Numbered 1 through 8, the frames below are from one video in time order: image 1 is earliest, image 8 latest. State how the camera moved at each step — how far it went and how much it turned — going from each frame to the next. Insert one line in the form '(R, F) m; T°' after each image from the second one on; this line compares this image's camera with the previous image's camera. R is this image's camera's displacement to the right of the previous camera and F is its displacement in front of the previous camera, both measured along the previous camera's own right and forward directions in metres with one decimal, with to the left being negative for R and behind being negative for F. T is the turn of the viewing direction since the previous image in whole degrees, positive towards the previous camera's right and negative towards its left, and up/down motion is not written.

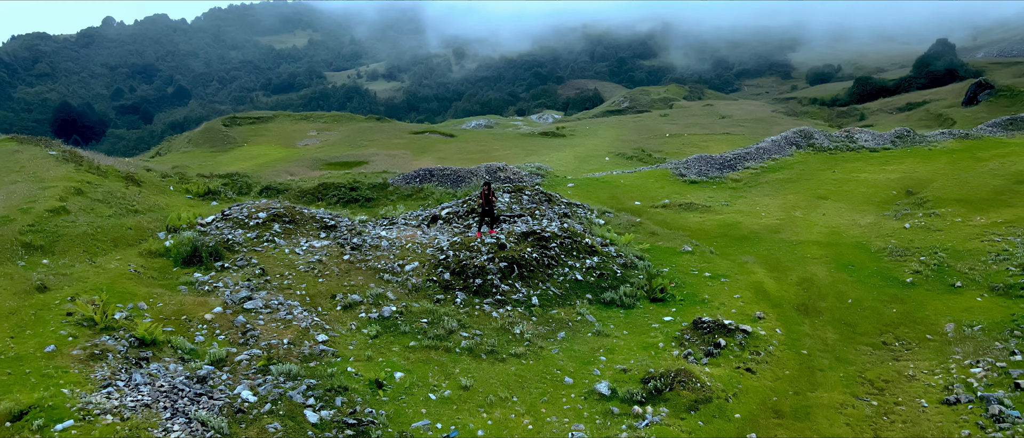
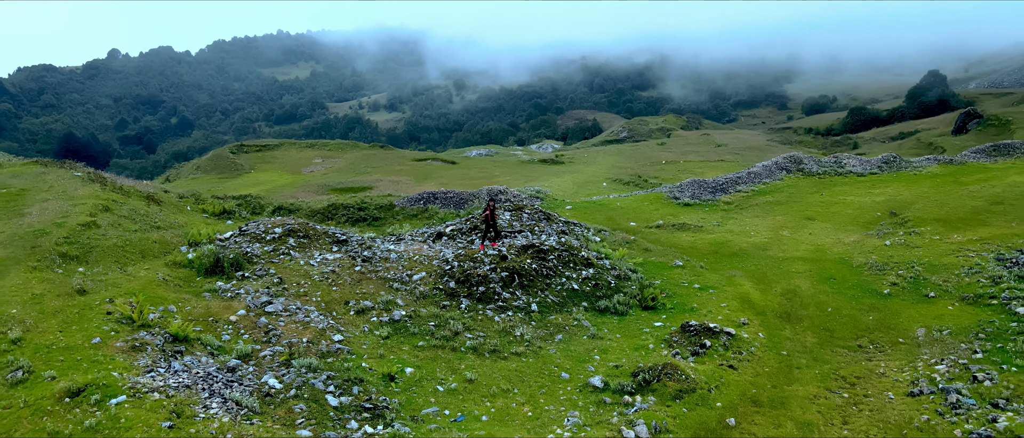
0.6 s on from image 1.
(0.0, -1.2) m; 0°
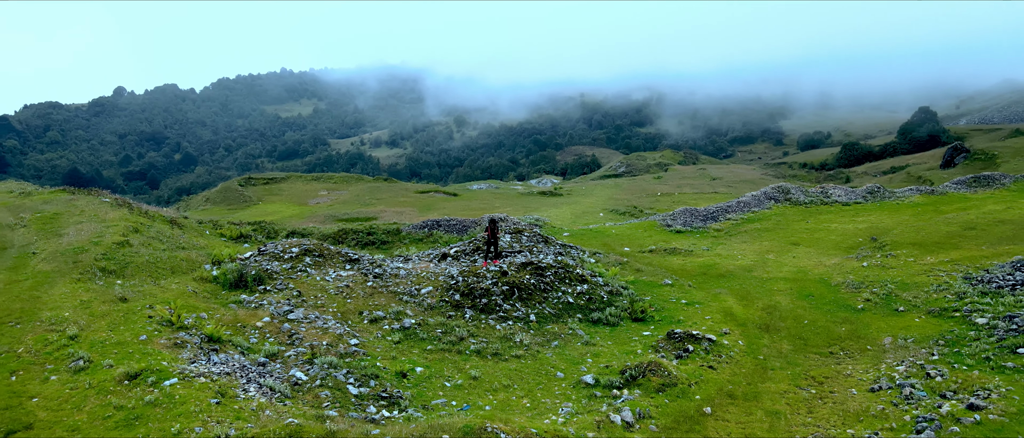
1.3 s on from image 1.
(0.0, -1.5) m; 0°
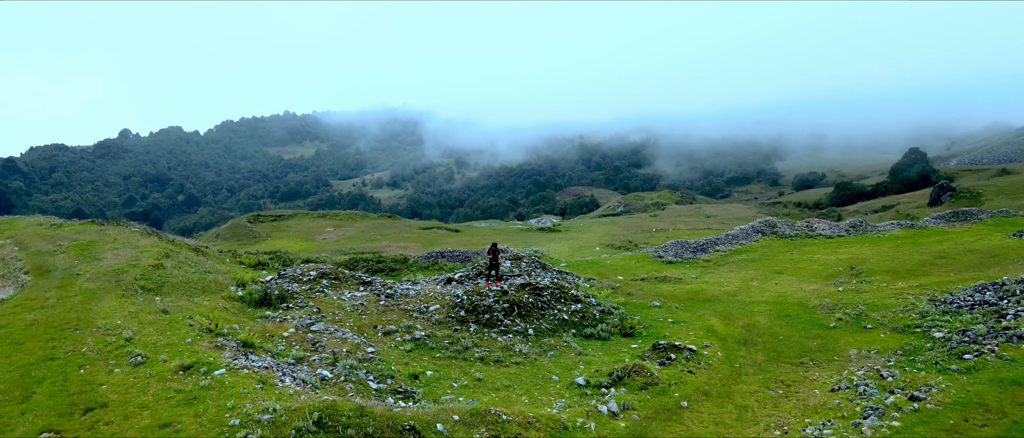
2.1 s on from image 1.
(0.0, -1.9) m; 0°
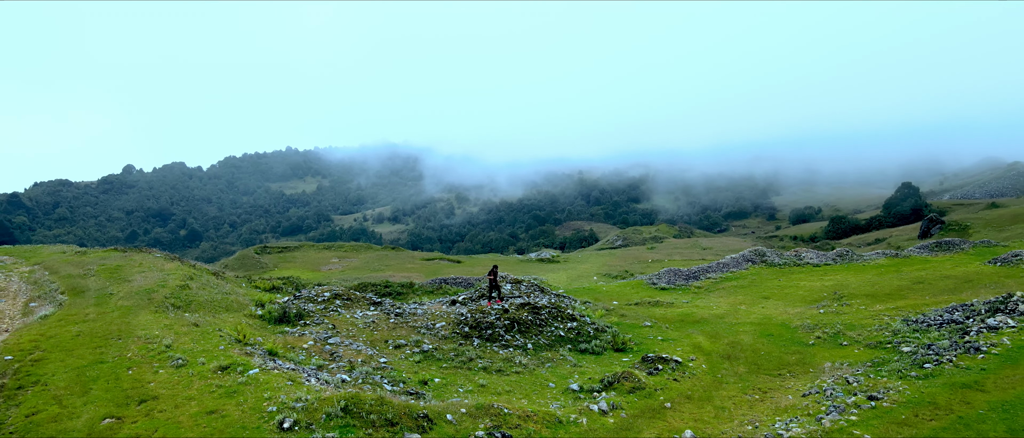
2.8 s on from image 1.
(0.0, -1.8) m; 0°
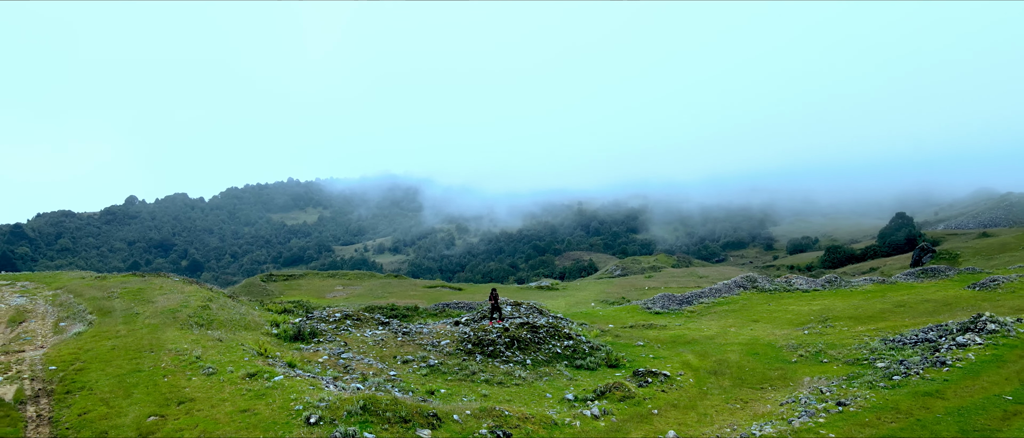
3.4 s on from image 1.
(0.0, -1.6) m; 0°
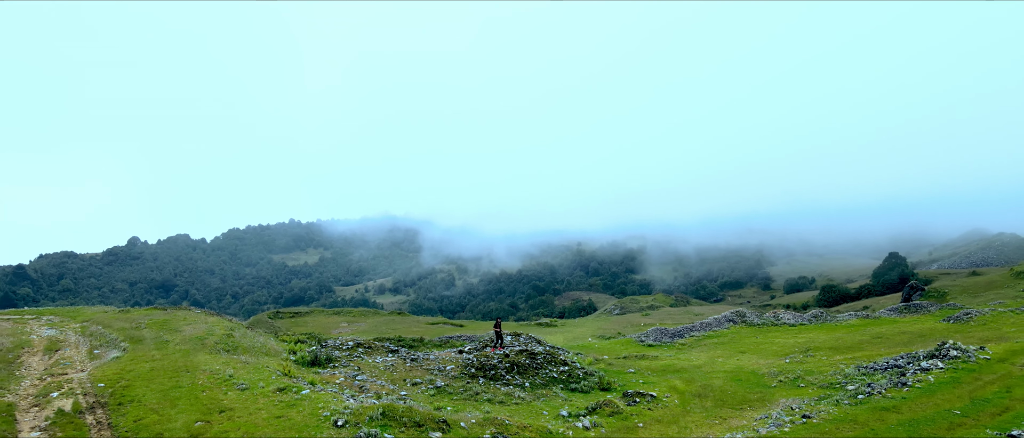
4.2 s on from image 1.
(0.0, -2.3) m; 0°
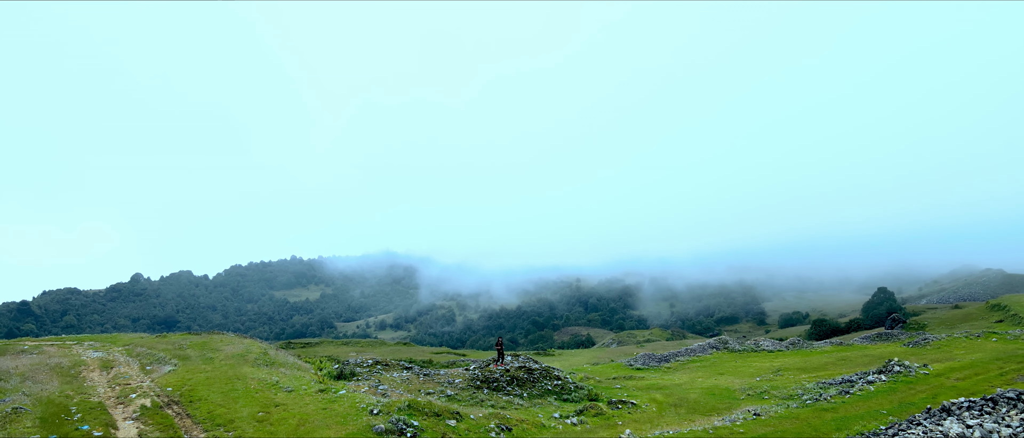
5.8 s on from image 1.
(0.0, -4.1) m; 0°
